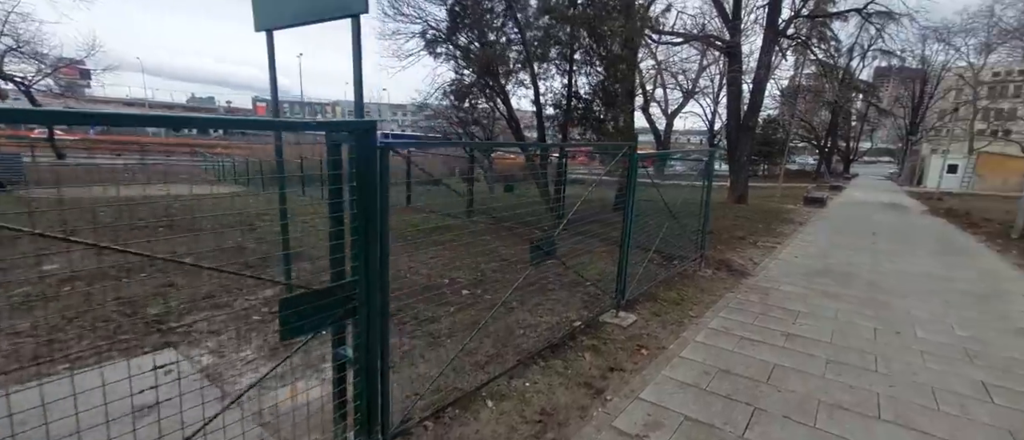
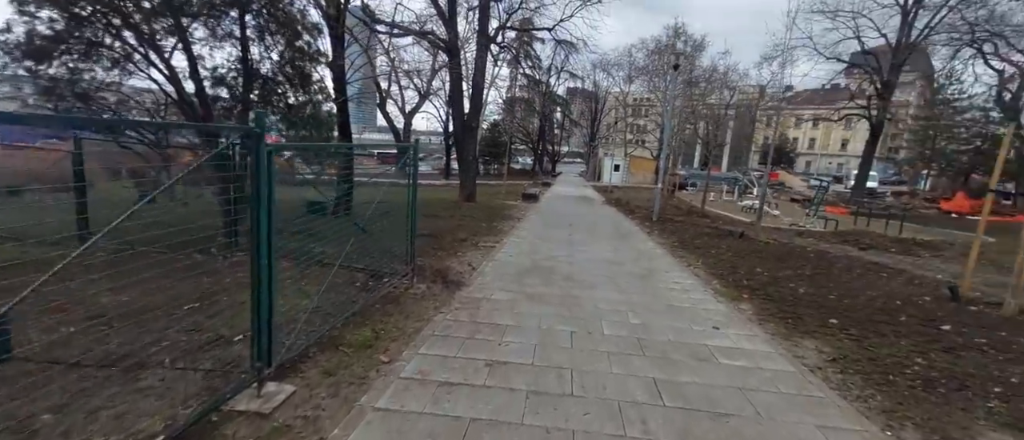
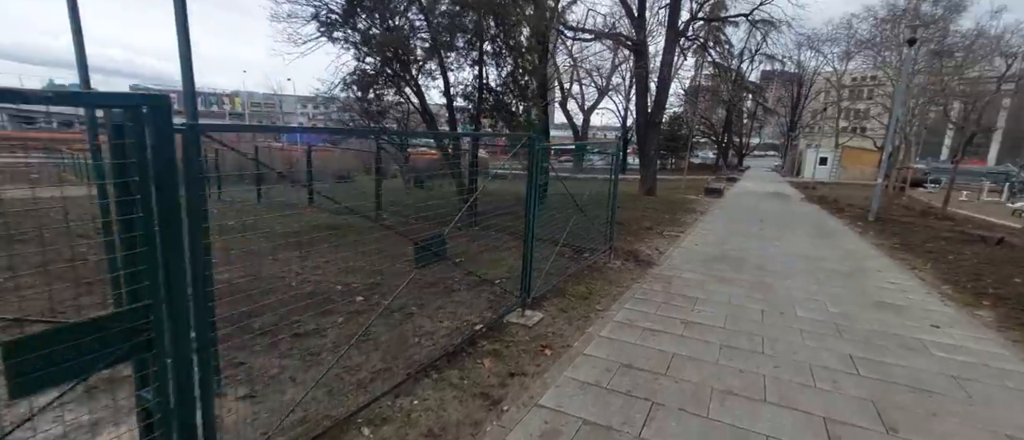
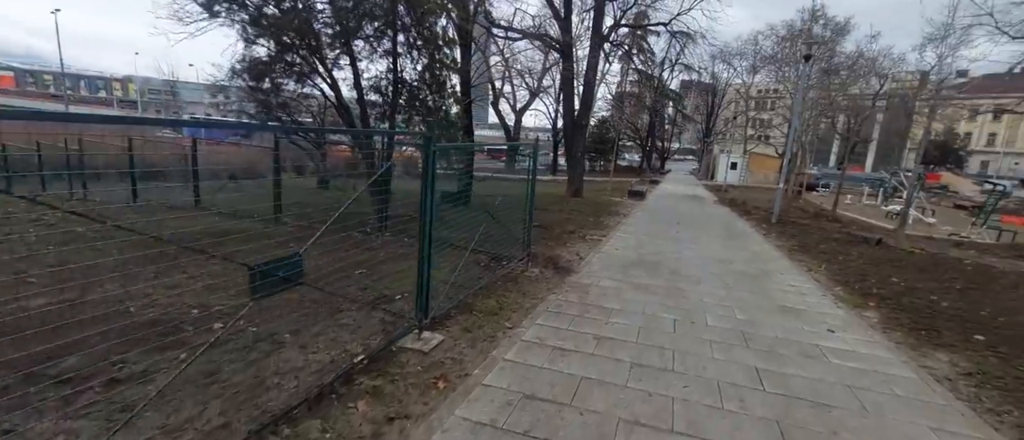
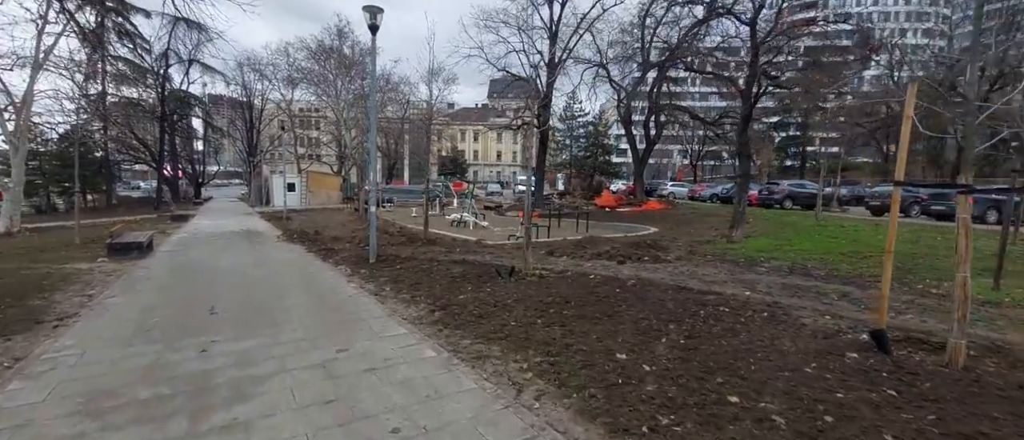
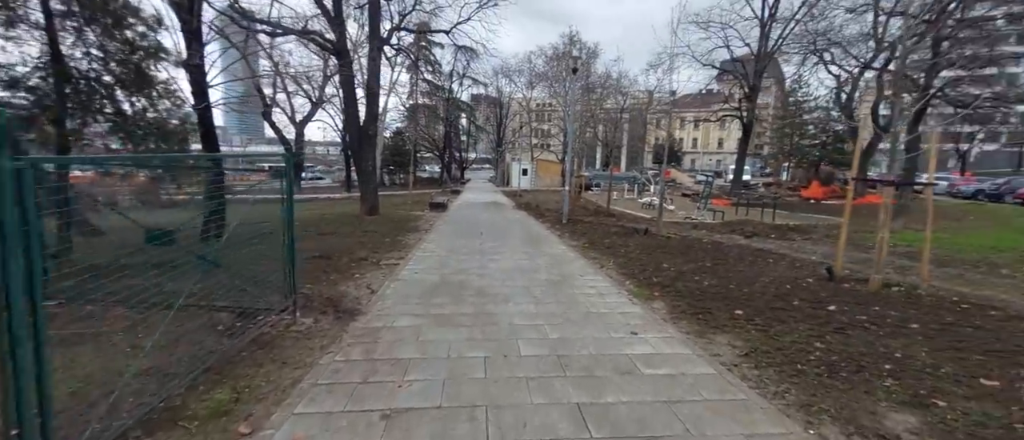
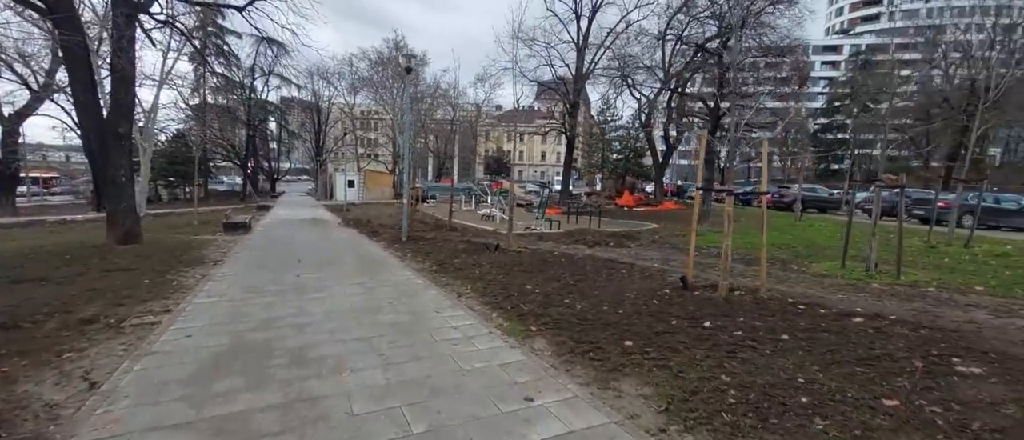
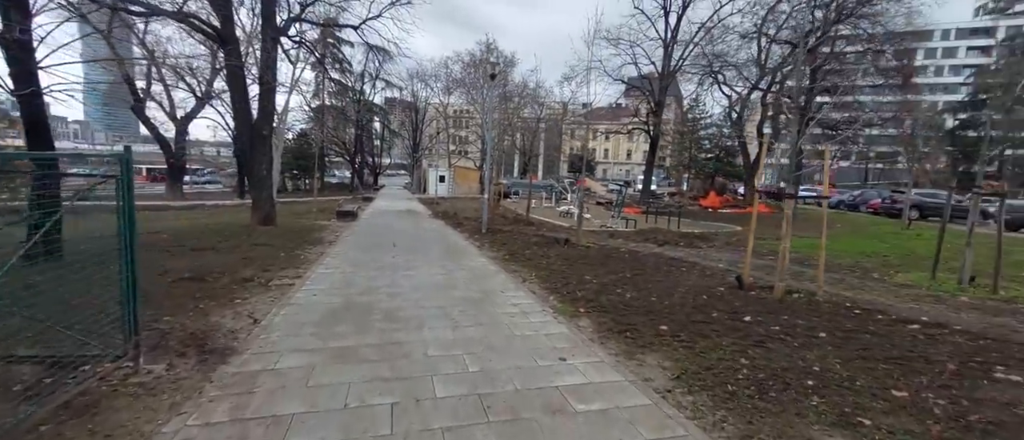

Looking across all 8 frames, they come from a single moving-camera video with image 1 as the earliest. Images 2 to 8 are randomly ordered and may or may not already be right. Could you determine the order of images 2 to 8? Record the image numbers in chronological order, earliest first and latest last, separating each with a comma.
3, 4, 2, 6, 8, 7, 5
